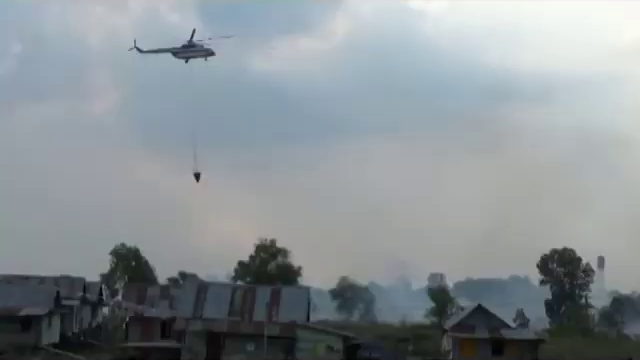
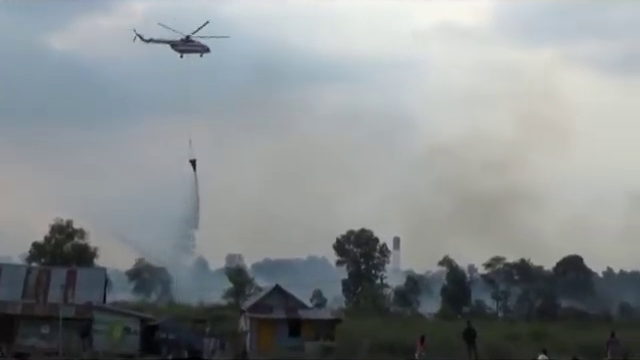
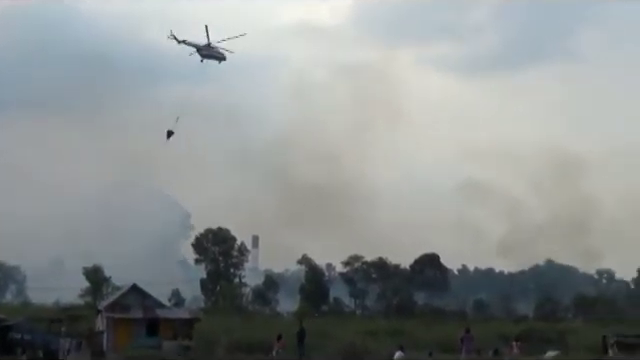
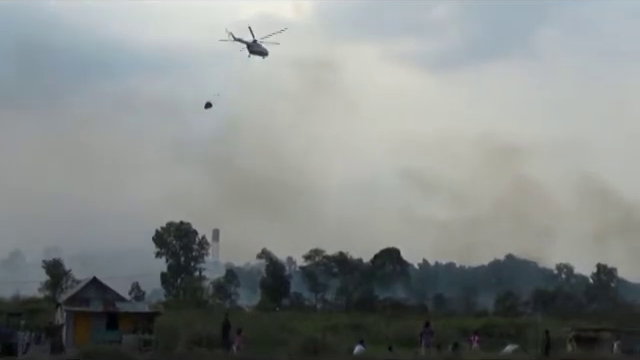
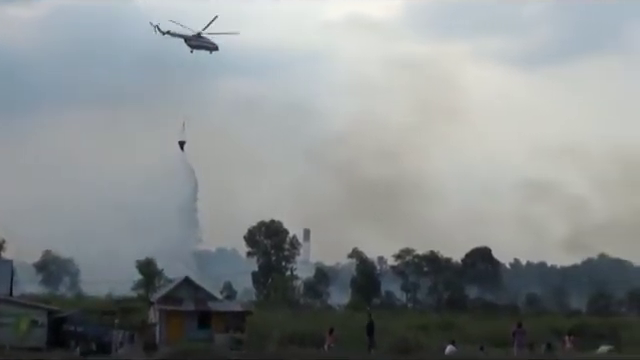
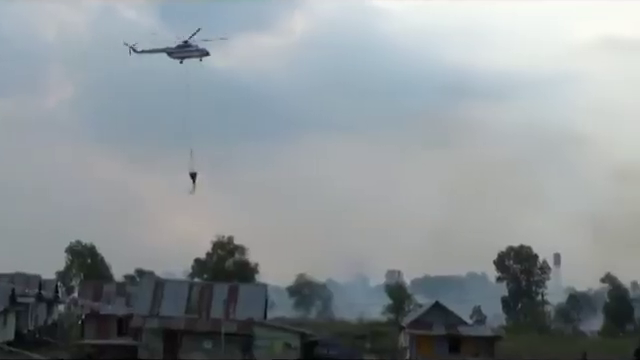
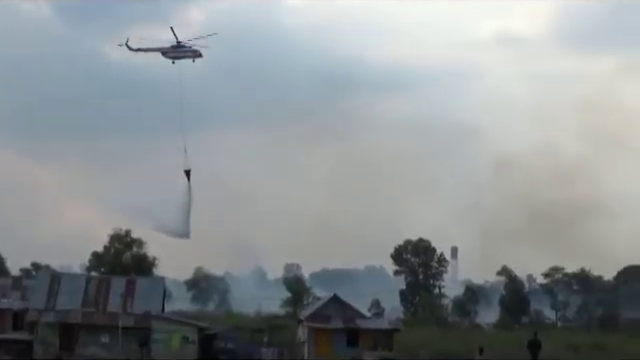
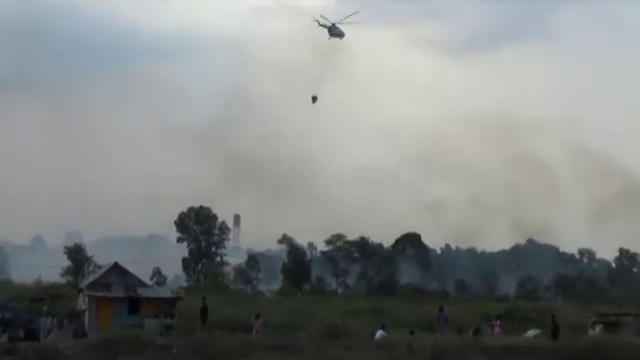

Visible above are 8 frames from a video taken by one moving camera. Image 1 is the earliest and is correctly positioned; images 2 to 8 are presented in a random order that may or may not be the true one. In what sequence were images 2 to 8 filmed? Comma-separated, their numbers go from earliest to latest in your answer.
6, 7, 2, 5, 3, 4, 8
